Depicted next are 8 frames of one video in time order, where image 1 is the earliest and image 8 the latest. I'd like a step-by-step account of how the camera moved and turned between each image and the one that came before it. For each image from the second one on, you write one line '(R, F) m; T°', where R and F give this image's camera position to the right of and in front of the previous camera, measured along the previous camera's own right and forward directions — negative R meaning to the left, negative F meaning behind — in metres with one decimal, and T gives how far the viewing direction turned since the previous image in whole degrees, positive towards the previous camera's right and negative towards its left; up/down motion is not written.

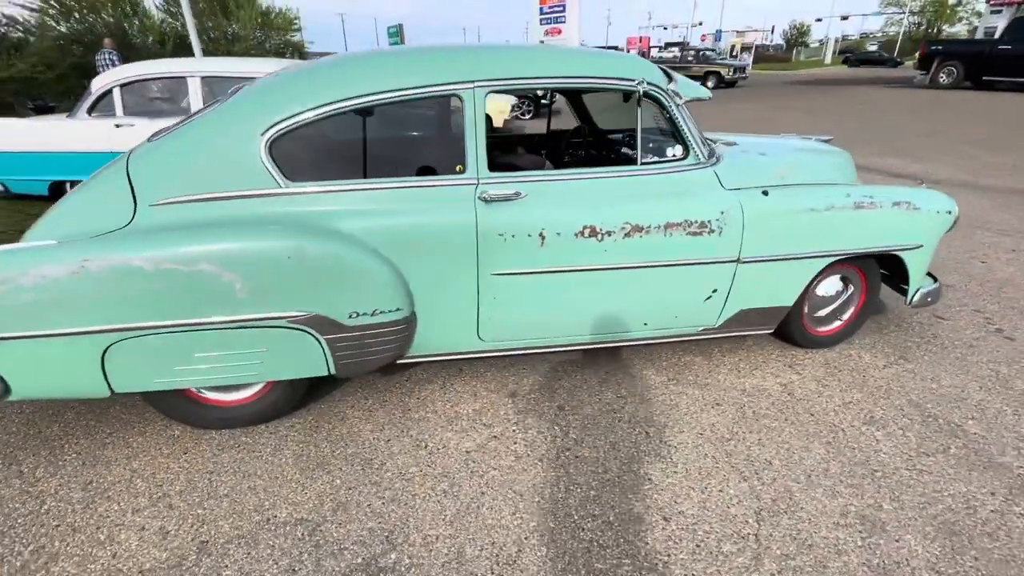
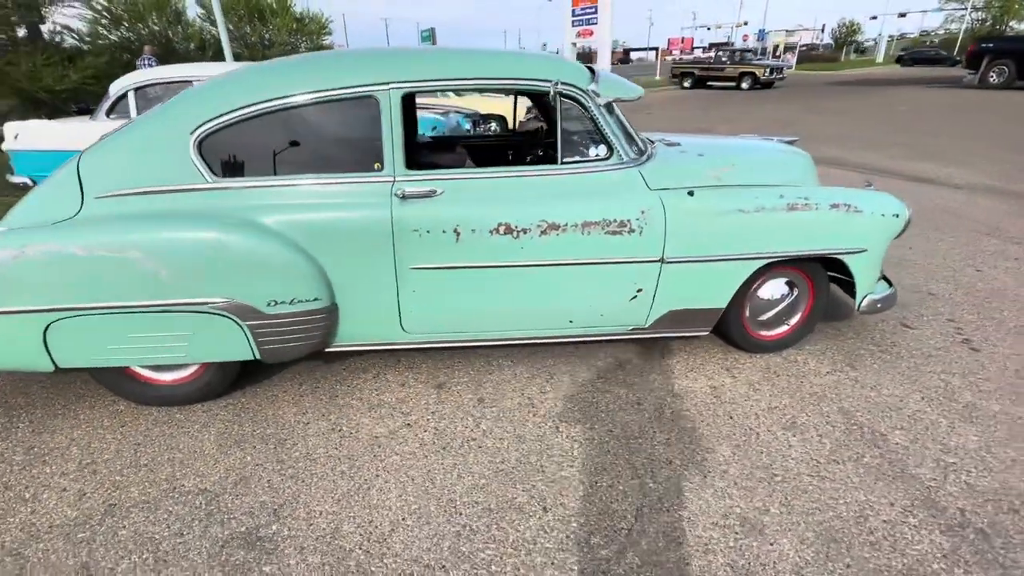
(+0.7, -0.1) m; -4°
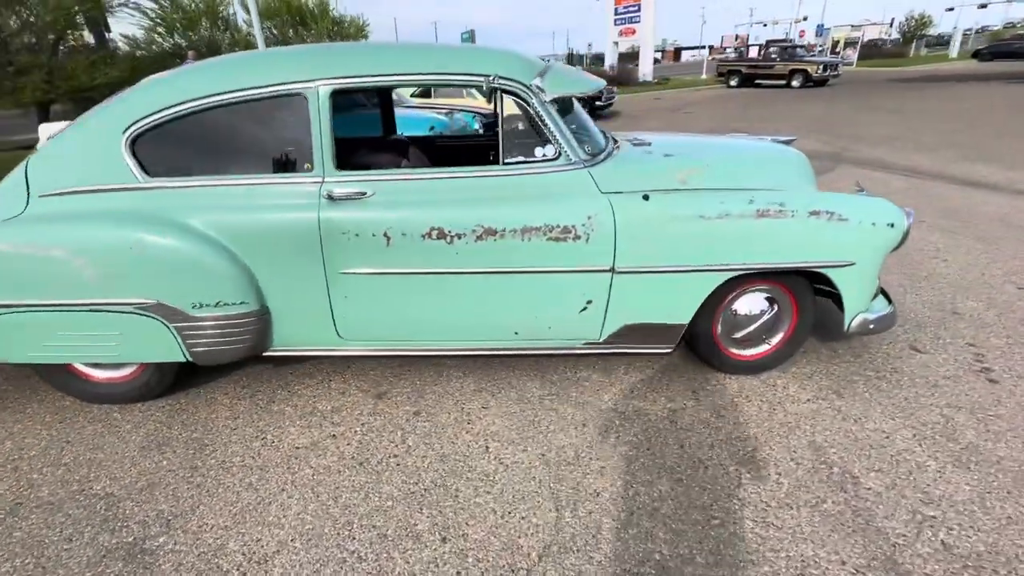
(+0.6, +0.2) m; -5°
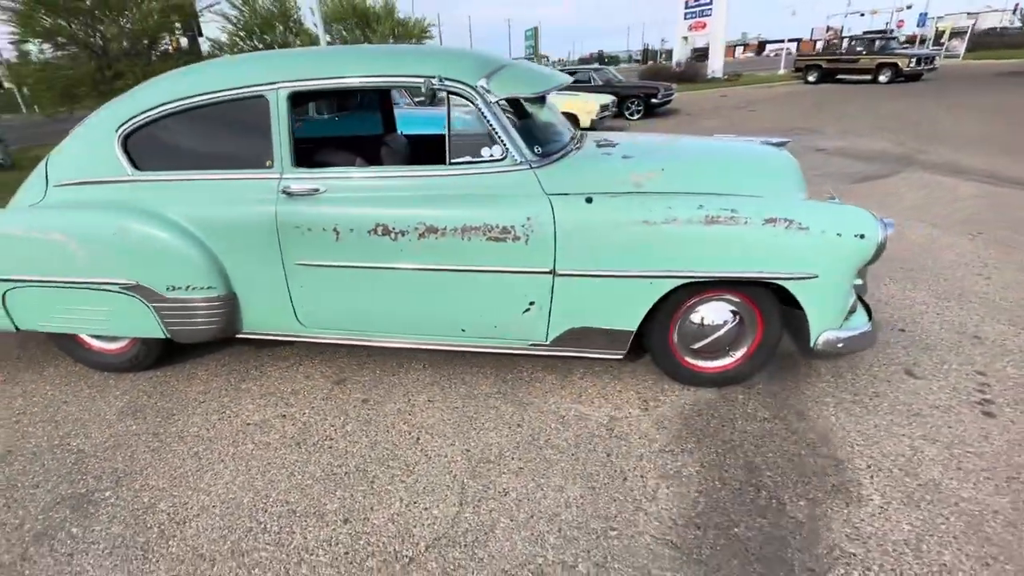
(+0.7, 0.0) m; -7°
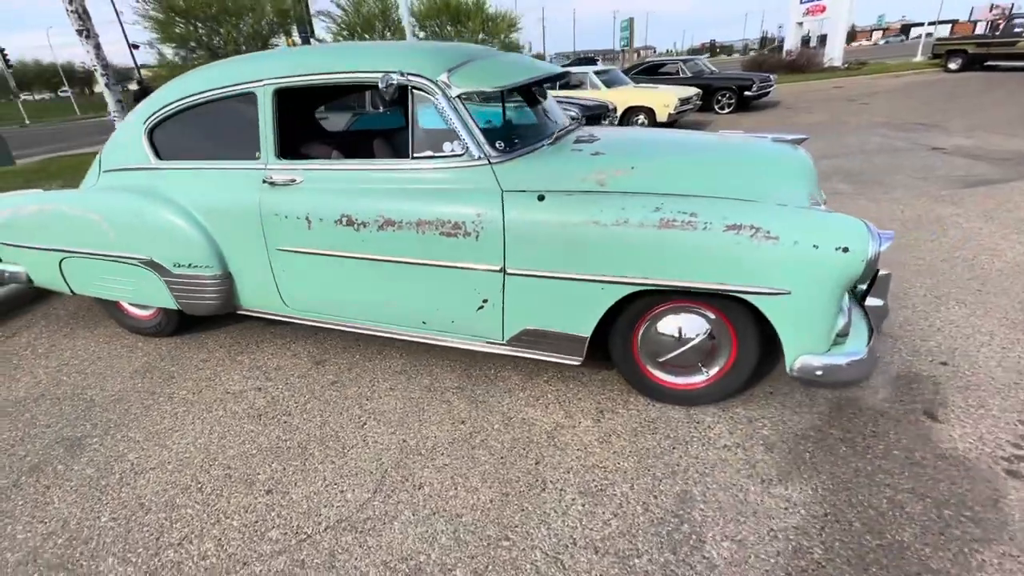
(+0.7, +0.1) m; -10°
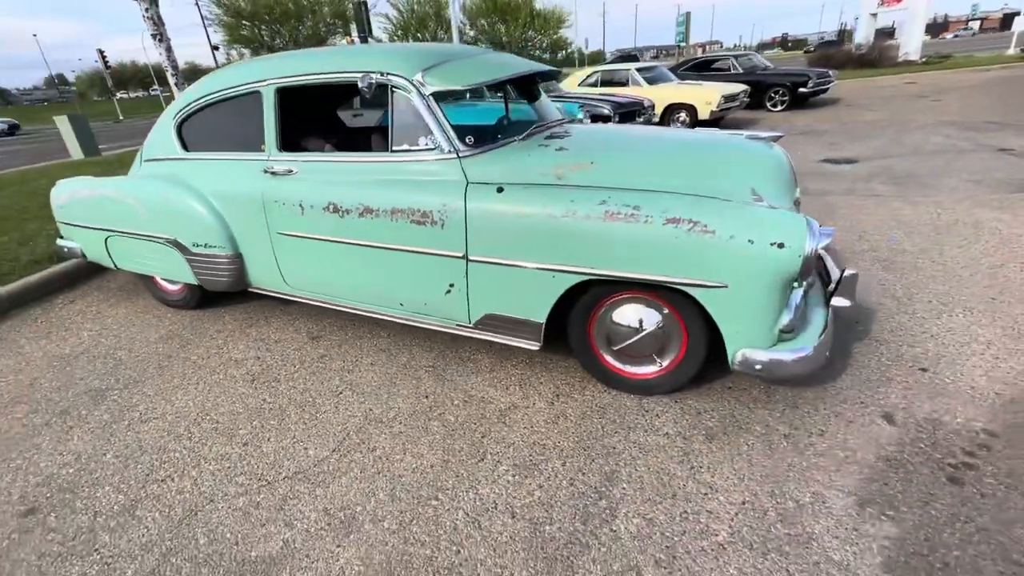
(+0.5, -0.1) m; -6°
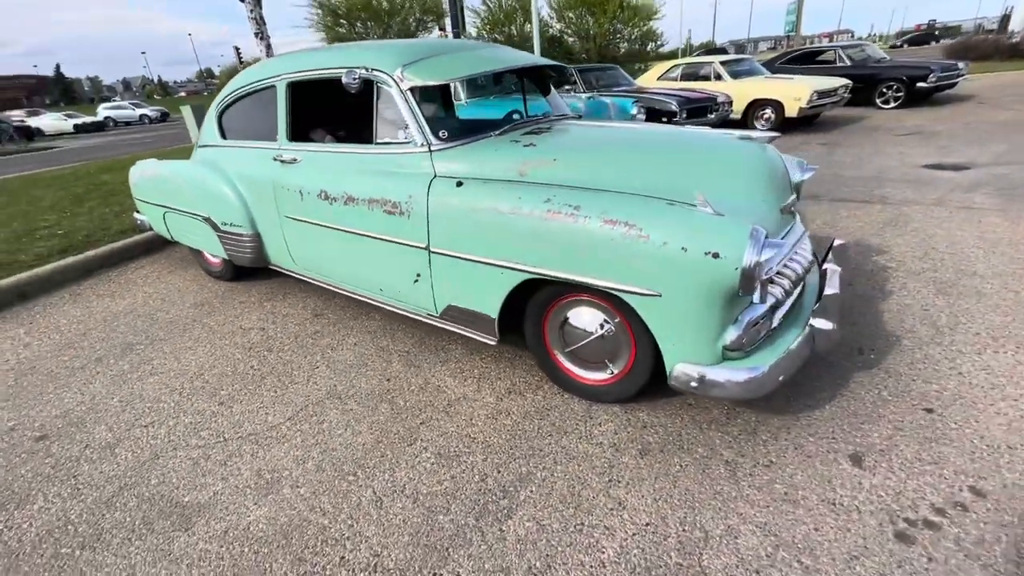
(+0.7, 0.0) m; -10°
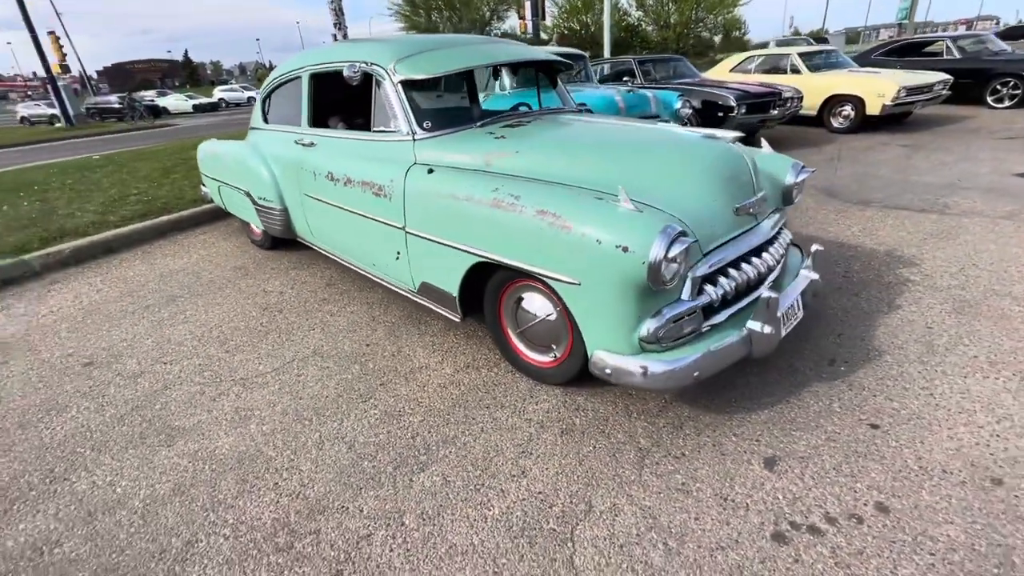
(+0.7, -0.1) m; -8°
